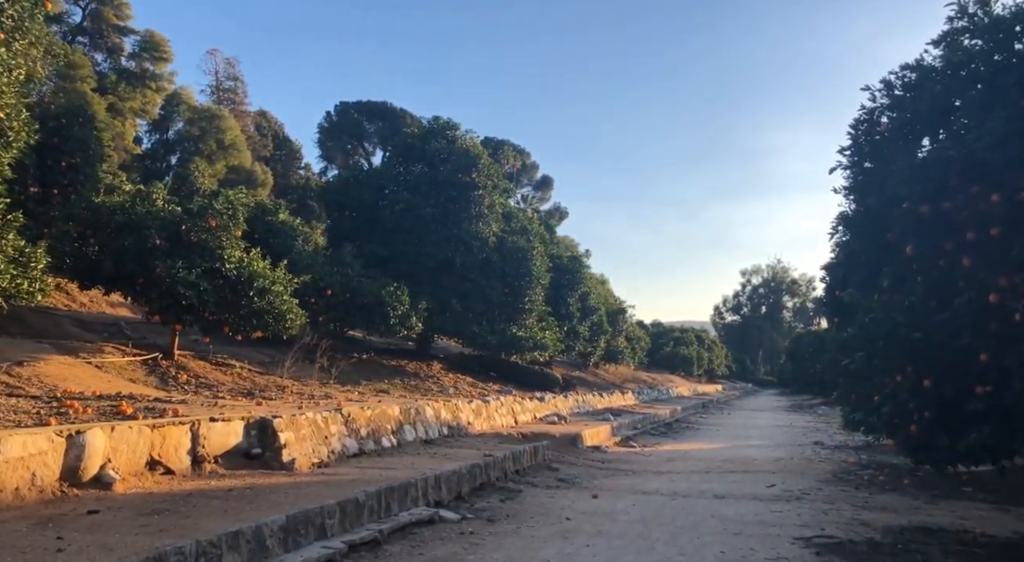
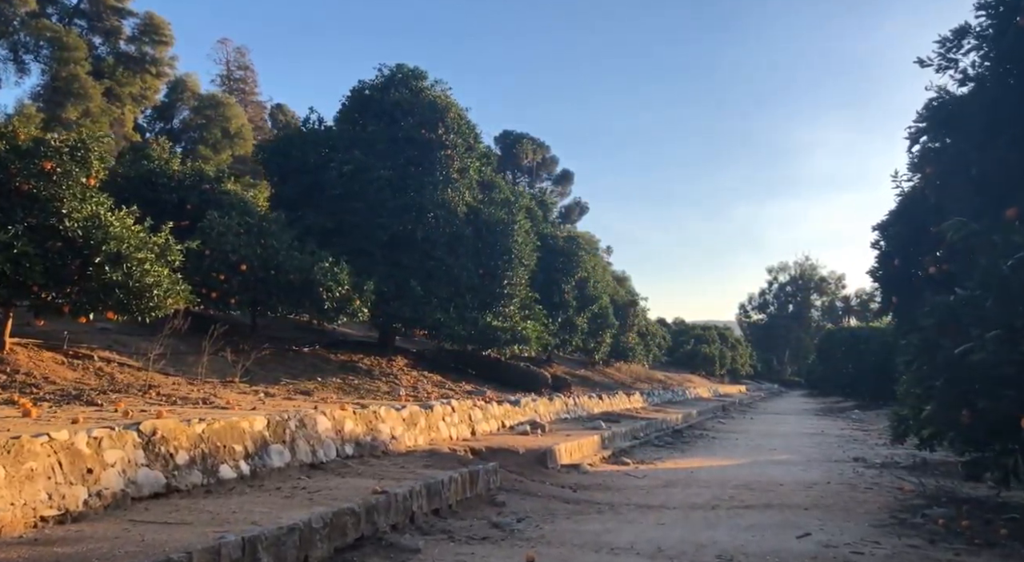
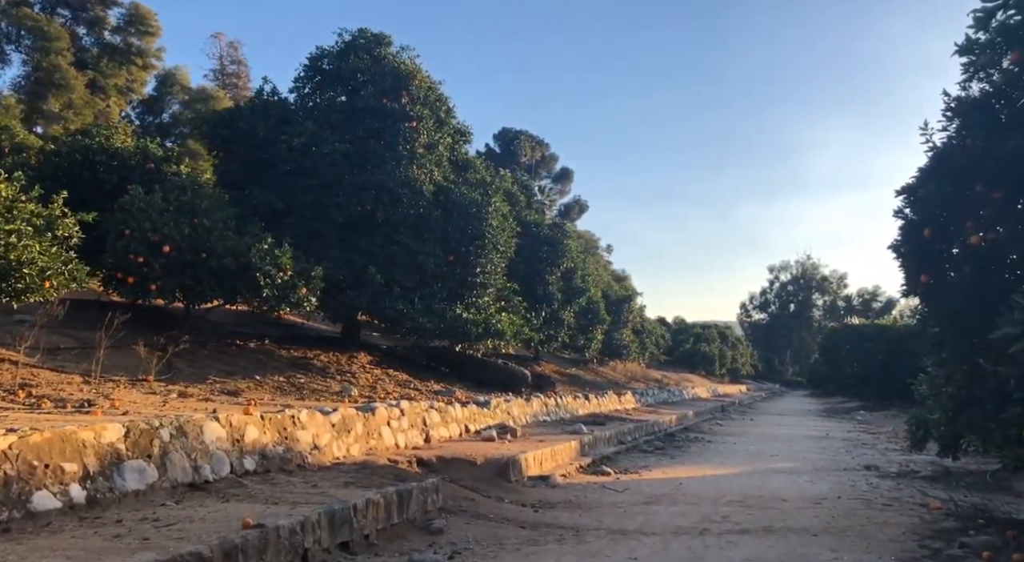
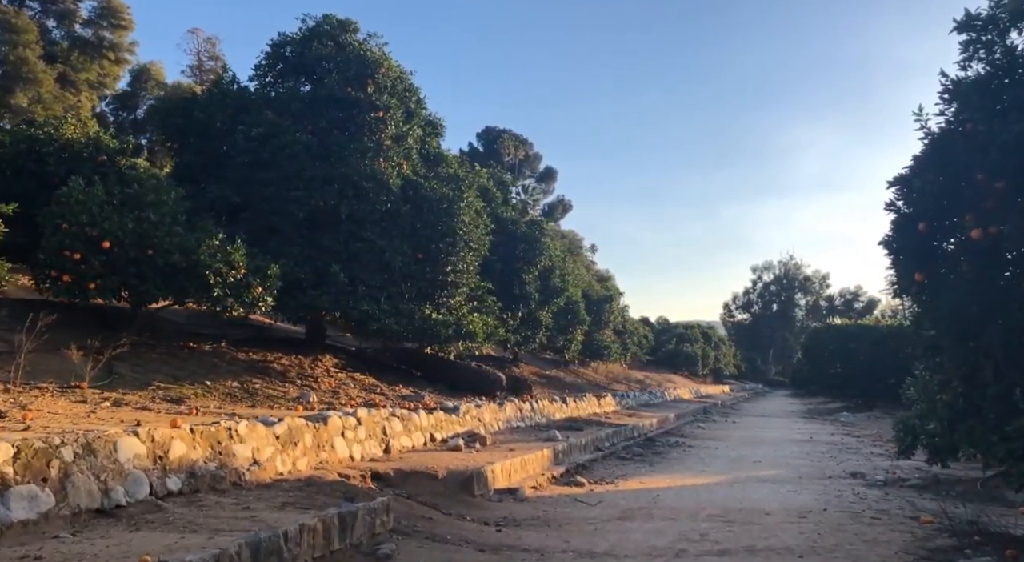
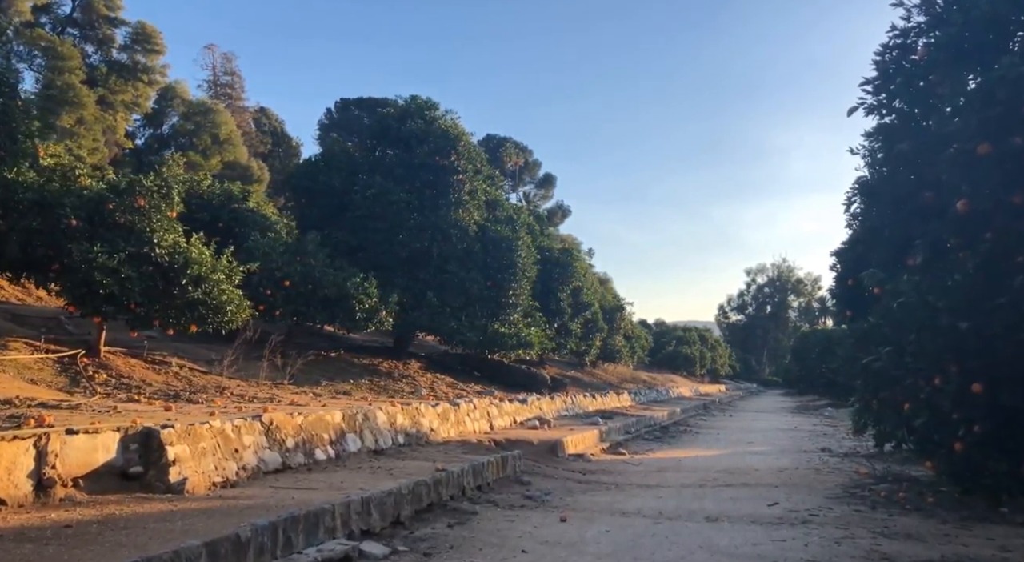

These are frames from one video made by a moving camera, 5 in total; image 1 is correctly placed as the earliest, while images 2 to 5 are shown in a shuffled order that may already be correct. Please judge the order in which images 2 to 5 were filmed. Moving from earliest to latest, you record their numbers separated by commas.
5, 2, 3, 4
